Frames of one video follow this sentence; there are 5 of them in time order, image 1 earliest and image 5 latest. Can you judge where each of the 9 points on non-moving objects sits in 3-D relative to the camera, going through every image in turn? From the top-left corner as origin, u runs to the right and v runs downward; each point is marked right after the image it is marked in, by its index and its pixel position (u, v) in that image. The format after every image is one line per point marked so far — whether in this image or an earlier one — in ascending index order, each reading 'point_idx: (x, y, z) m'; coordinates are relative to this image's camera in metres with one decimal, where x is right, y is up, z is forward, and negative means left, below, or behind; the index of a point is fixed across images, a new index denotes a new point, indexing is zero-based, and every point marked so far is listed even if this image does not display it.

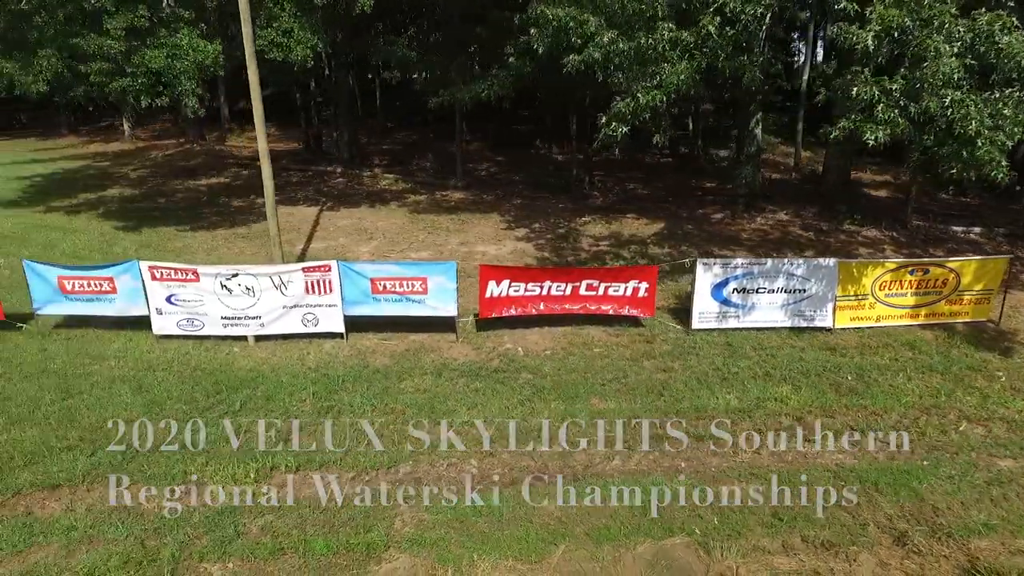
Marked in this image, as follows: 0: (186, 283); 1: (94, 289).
0: (-5.5, +0.1, +10.8) m
1: (-7.1, 0.0, +10.9) m
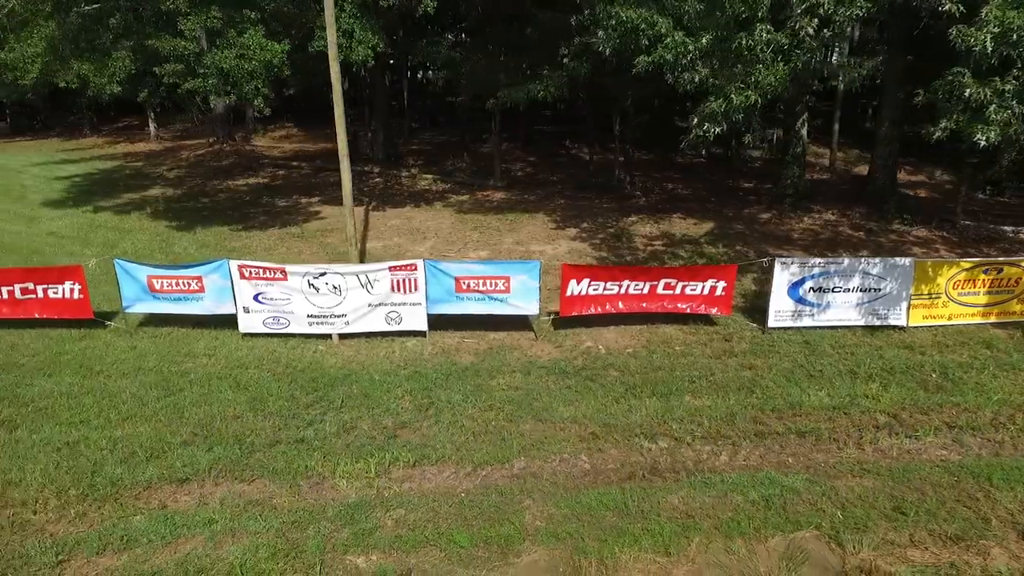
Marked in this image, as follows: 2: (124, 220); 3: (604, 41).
0: (-4.0, +0.1, +10.9) m
1: (-5.6, 0.0, +11.0) m
2: (-11.7, +2.1, +19.4) m
3: (+2.1, +5.5, +14.1) m
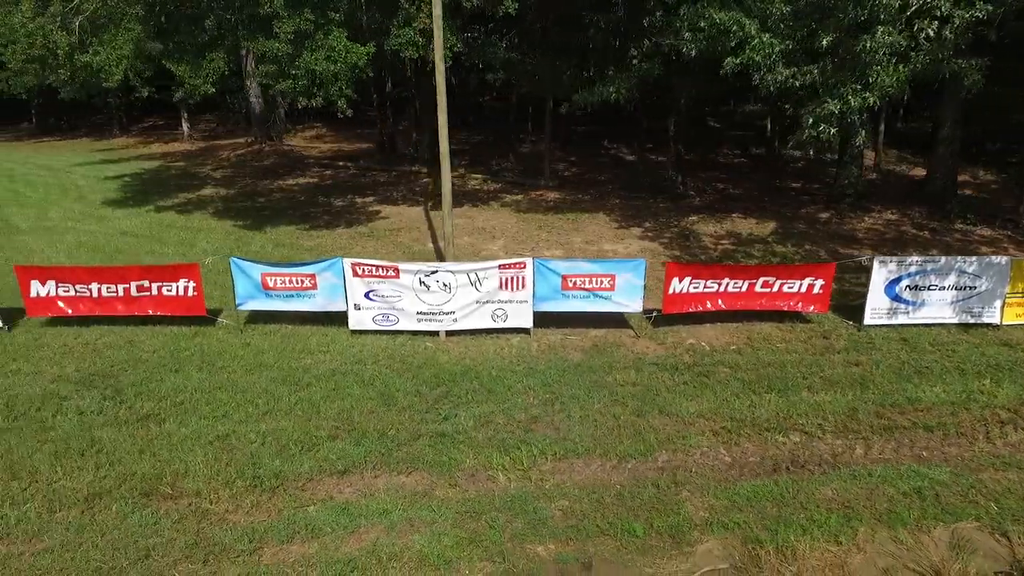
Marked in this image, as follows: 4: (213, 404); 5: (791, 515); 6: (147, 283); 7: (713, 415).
0: (-2.2, +0.2, +11.1) m
1: (-3.8, +0.1, +11.2) m
2: (-9.8, +2.1, +19.6) m
3: (+4.0, +5.5, +14.3) m
4: (-4.3, -1.7, +9.3) m
5: (+3.1, -2.5, +7.1) m
6: (-6.4, +0.1, +11.3) m
7: (+2.9, -1.8, +9.3) m
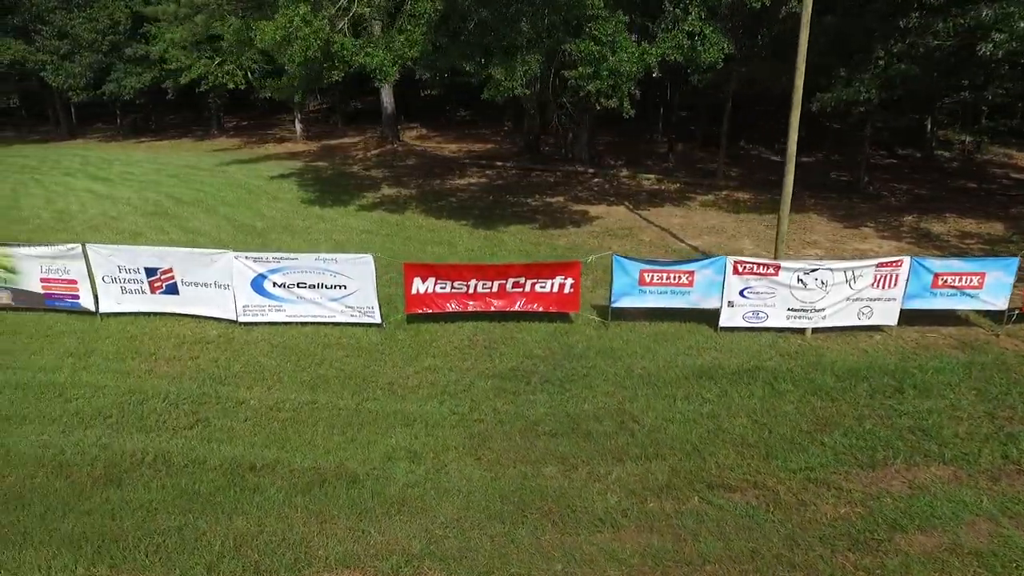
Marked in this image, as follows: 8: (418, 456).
0: (+4.4, +0.2, +11.3) m
1: (+2.9, +0.1, +11.4) m
2: (-3.1, +2.2, +19.9) m
3: (+10.7, +5.5, +14.3) m
4: (+2.3, -1.6, +9.5) m
5: (+9.6, -2.5, +7.2) m
6: (+0.2, +0.1, +11.5) m
7: (+9.5, -1.8, +9.4) m
8: (-1.2, -2.1, +8.0) m
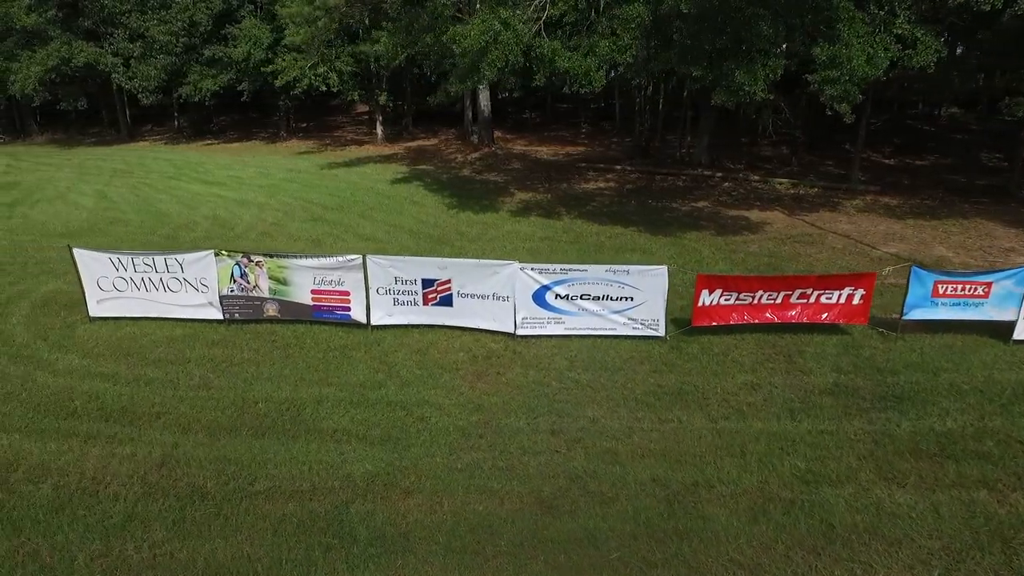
0: (+9.5, 0.0, +10.9) m
1: (+7.9, -0.1, +11.1) m
2: (+2.0, +1.9, +19.5) m
3: (+15.7, +5.3, +13.9) m
4: (+7.3, -1.8, +9.1) m
5: (+14.6, -2.7, +6.8) m
6: (+5.2, -0.1, +11.1) m
7: (+14.5, -2.0, +9.0) m
8: (+3.8, -2.3, +7.6) m
